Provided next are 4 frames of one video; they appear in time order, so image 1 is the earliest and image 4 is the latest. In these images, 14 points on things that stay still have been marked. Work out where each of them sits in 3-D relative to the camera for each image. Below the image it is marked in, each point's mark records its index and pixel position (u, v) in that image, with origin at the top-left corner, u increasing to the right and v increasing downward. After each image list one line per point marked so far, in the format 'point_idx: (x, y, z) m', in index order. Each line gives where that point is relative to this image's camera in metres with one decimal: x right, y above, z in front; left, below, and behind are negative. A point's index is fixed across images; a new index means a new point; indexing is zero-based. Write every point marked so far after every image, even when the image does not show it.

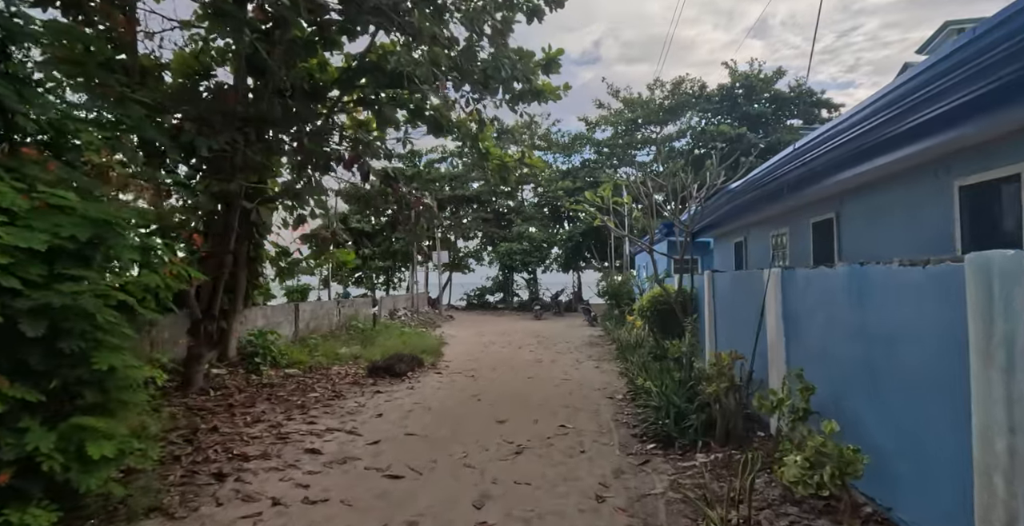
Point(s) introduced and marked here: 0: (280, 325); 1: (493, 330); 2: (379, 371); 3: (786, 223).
0: (-3.8, -1.0, +10.1) m
1: (-0.5, -1.7, +16.1) m
2: (-1.7, -1.4, +8.0) m
3: (+2.7, +0.4, +6.0) m
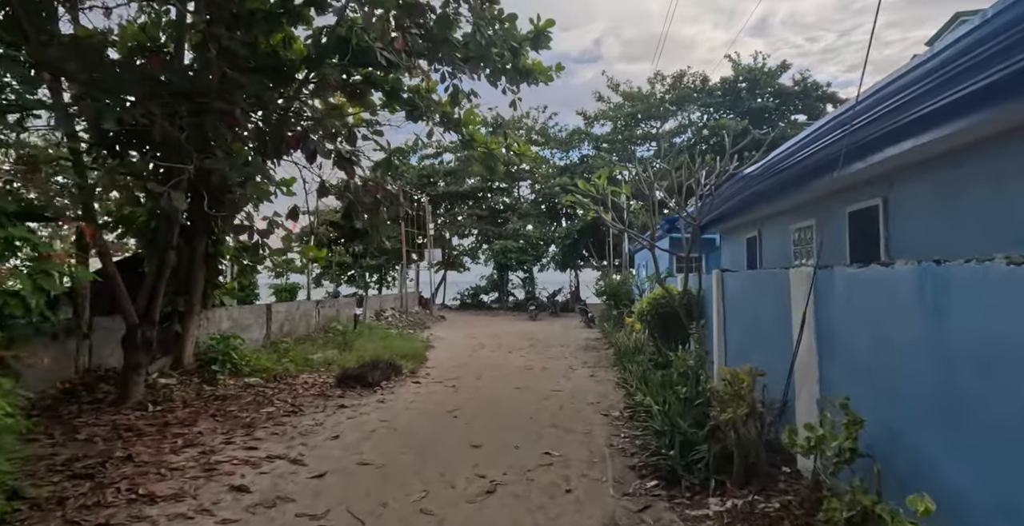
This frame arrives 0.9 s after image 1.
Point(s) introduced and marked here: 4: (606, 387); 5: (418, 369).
0: (-4.0, -1.0, +9.3) m
1: (-0.7, -1.7, +15.3) m
2: (-1.9, -1.4, +7.2) m
3: (+2.5, +0.4, +5.2) m
4: (+1.1, -1.4, +7.1) m
5: (-1.3, -1.5, +8.7) m
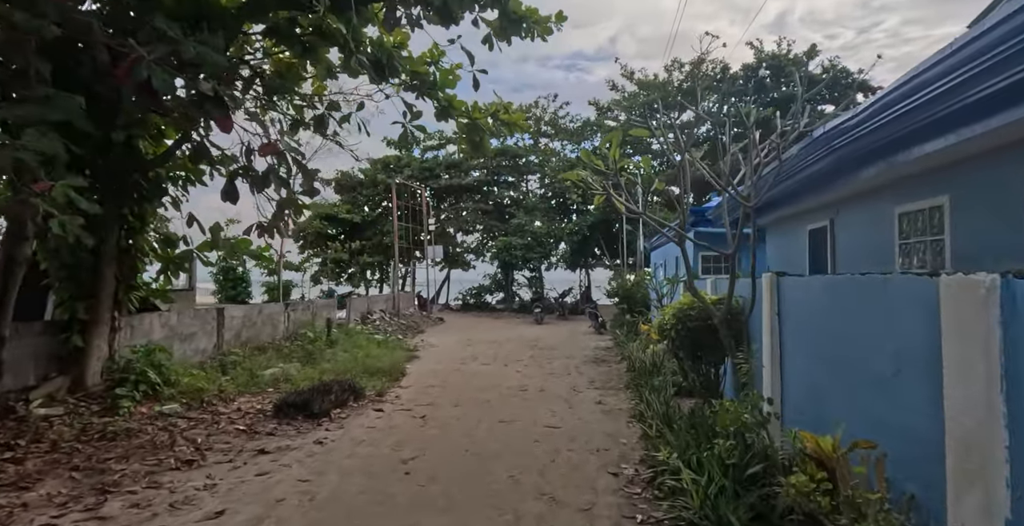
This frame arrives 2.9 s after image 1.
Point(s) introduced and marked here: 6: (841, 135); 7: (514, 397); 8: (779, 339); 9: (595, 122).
0: (-4.1, -0.9, +7.9) m
1: (-0.6, -1.6, +13.7) m
2: (-2.0, -1.3, +5.7) m
3: (+2.3, +0.4, +3.6) m
4: (+0.9, -1.4, +5.5) m
5: (-1.4, -1.5, +7.2) m
6: (+2.0, +0.8, +3.7) m
7: (0.0, -1.5, +6.9) m
8: (+1.7, -0.5, +4.0) m
9: (+2.6, +4.5, +19.4) m
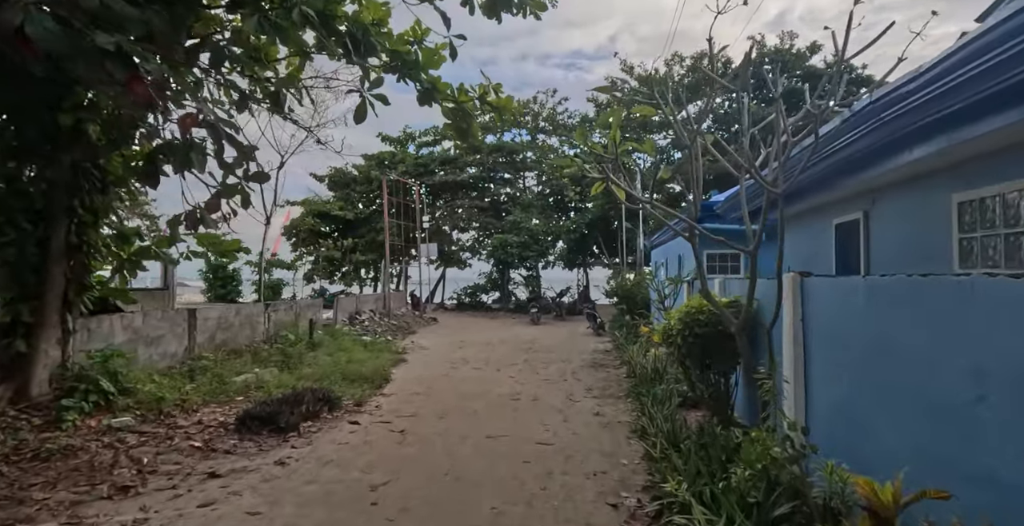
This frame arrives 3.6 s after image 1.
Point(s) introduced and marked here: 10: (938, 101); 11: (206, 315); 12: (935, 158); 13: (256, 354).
0: (-4.2, -0.9, +7.3) m
1: (-0.7, -1.6, +13.2) m
2: (-2.1, -1.3, +5.1) m
3: (+2.2, +0.4, +3.0) m
4: (+0.8, -1.4, +5.0) m
5: (-1.5, -1.4, +6.6) m
6: (+1.9, +0.8, +3.1) m
7: (-0.1, -1.5, +6.3) m
8: (+1.6, -0.5, +3.4) m
9: (+2.5, +4.6, +18.9) m
10: (+1.8, +0.7, +3.0) m
11: (-4.1, -0.7, +8.3) m
12: (+2.1, +0.5, +3.5) m
13: (-3.4, -1.2, +8.4) m
